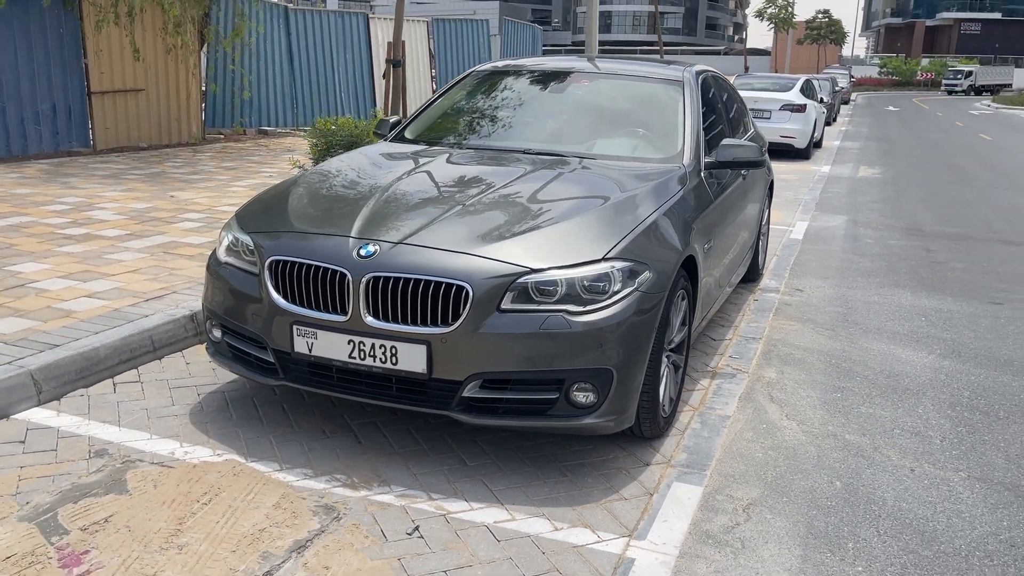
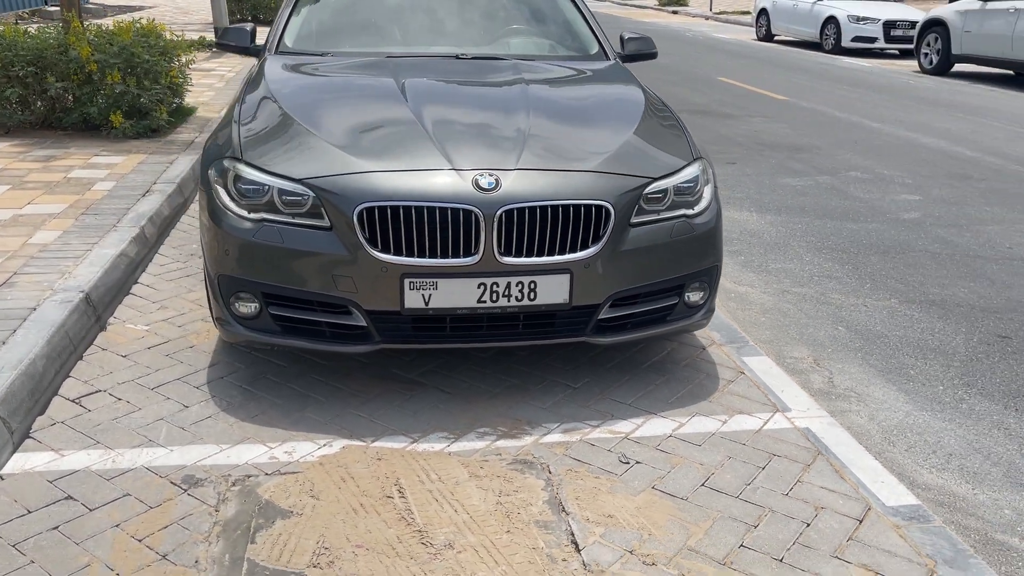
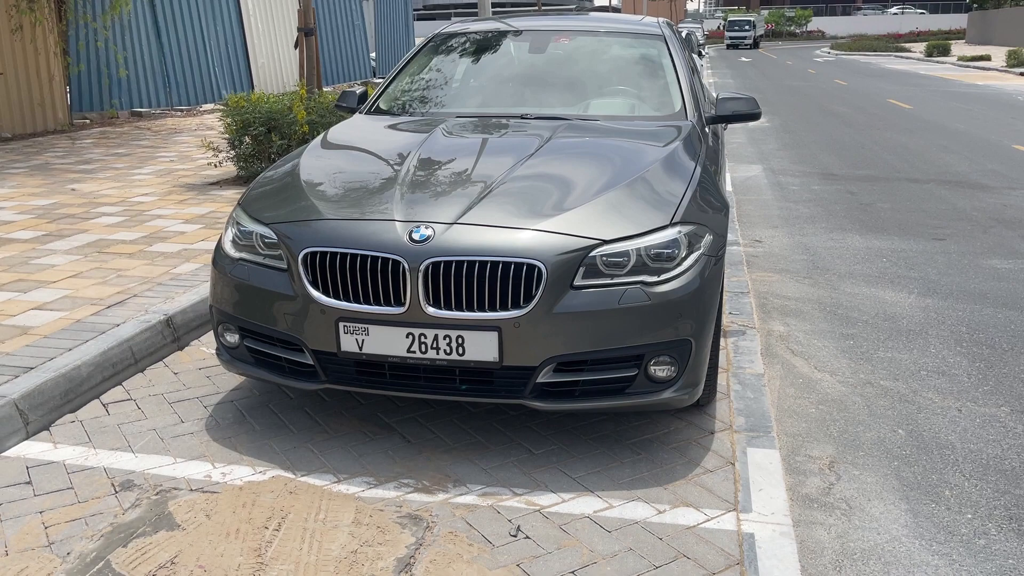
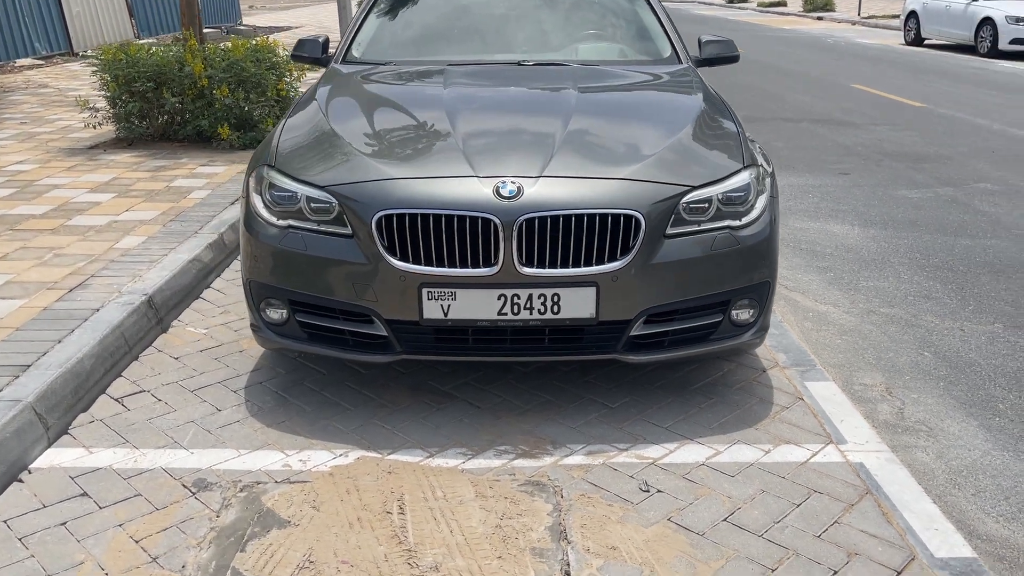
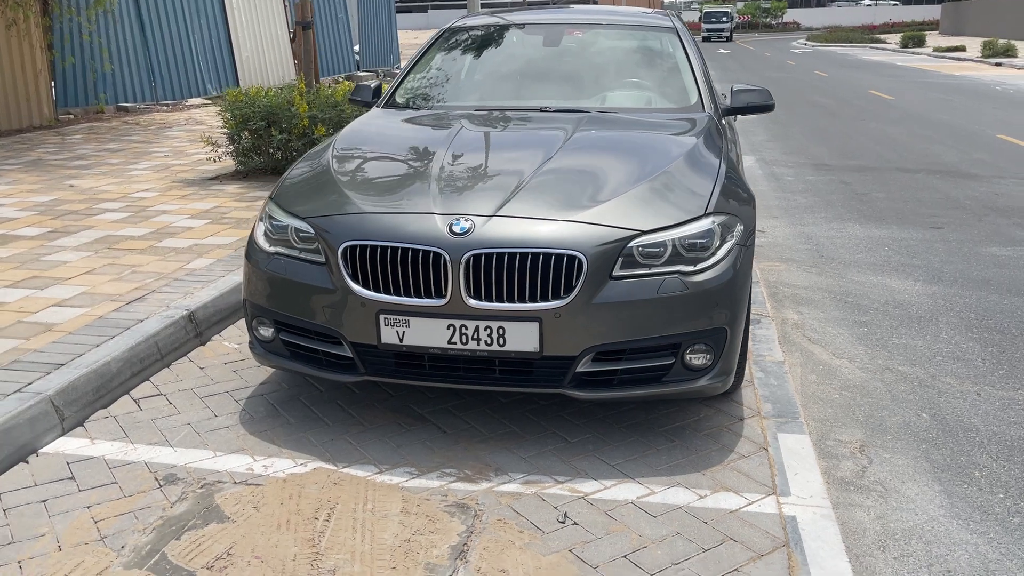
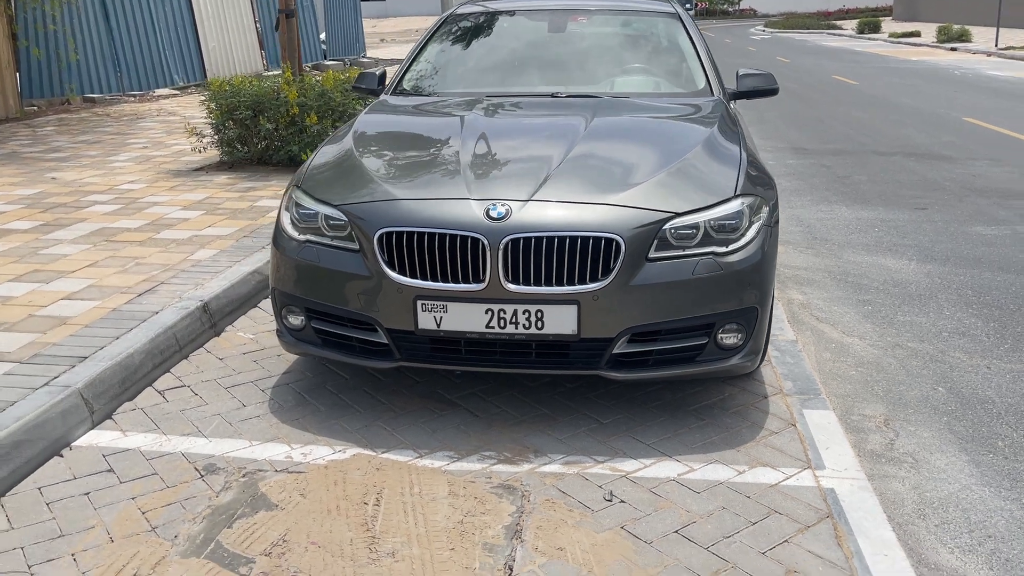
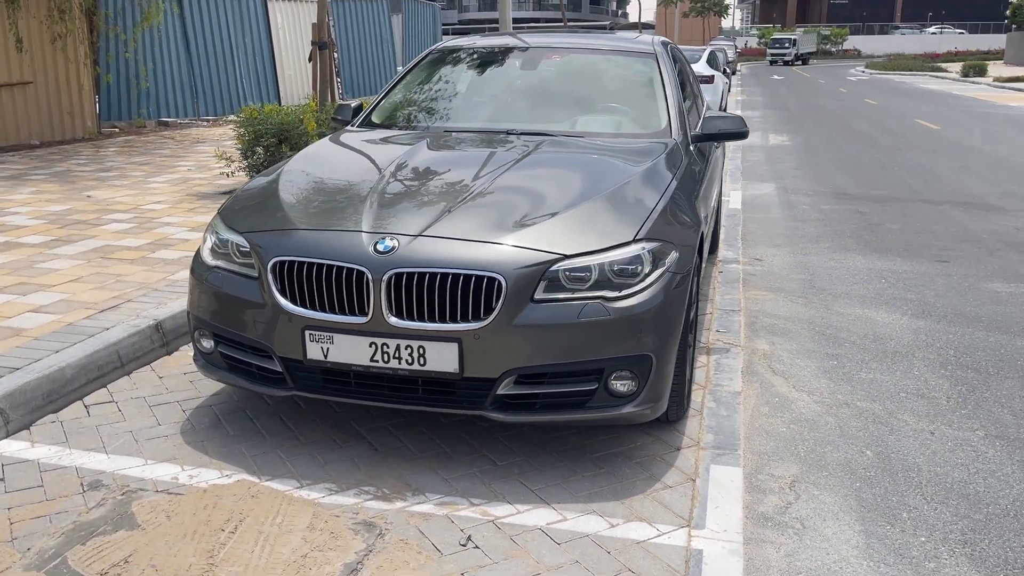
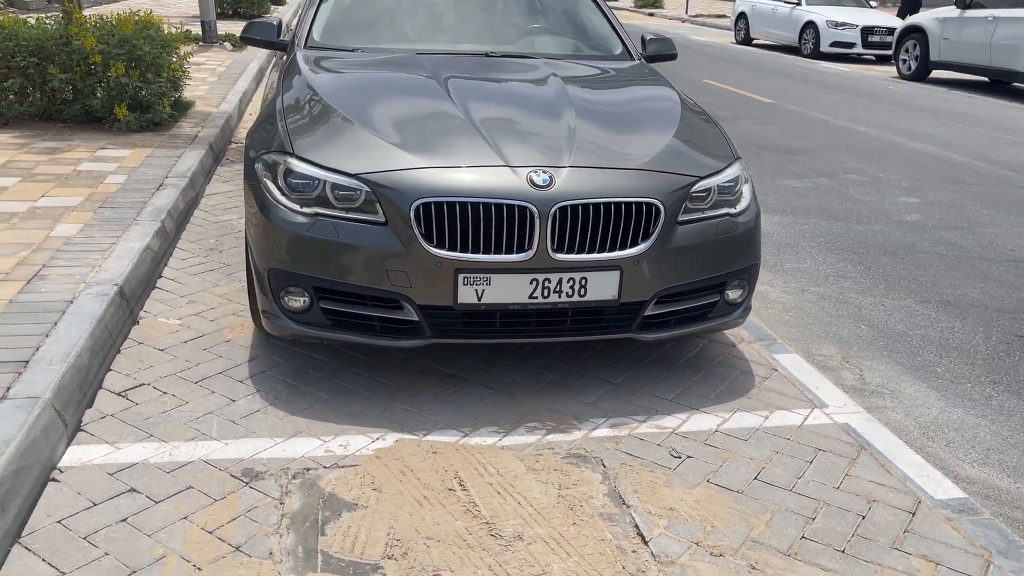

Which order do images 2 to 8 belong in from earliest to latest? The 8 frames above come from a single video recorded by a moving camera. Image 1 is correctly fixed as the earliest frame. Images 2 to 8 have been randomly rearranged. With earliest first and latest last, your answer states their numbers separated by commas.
7, 3, 5, 6, 4, 2, 8
